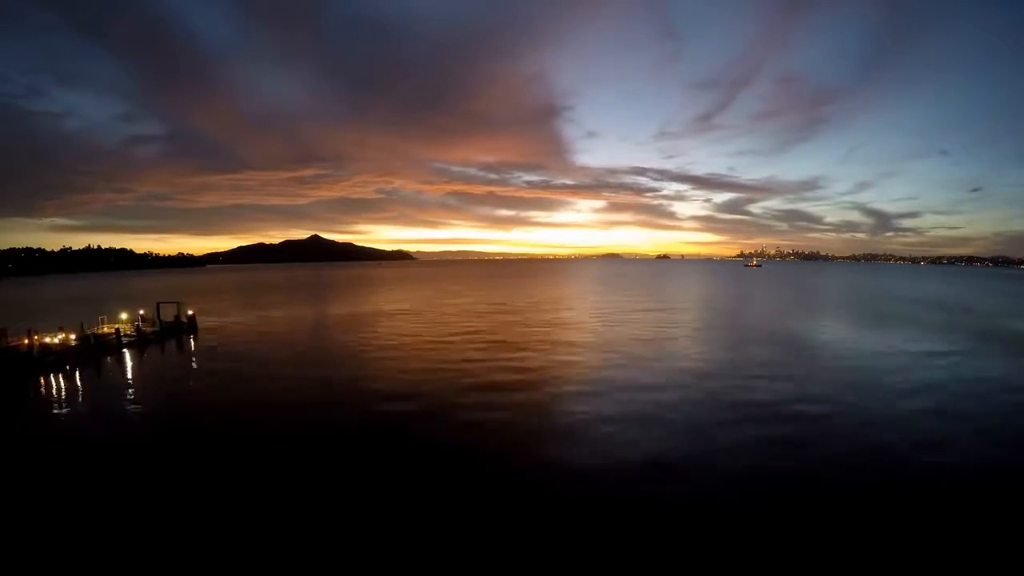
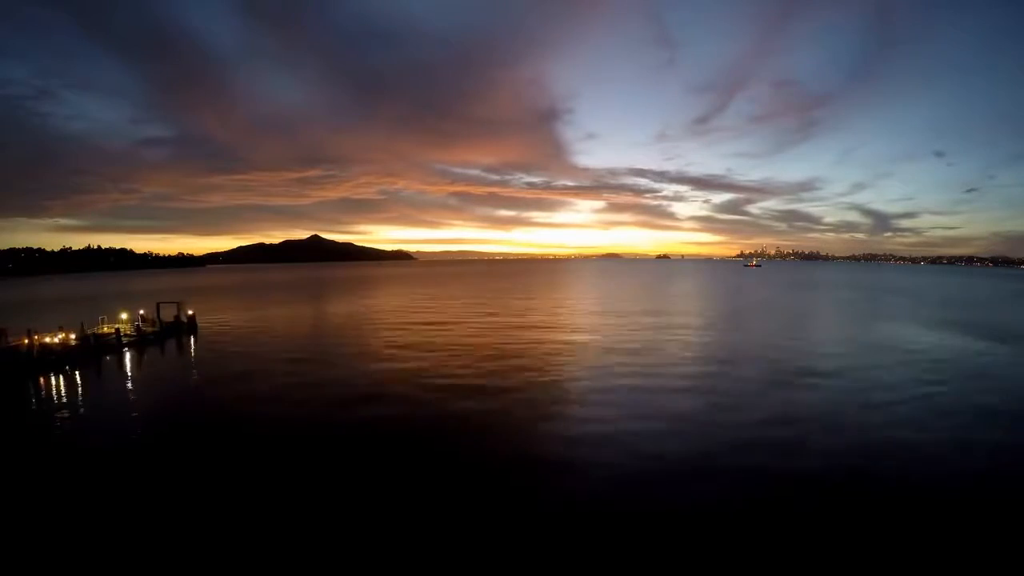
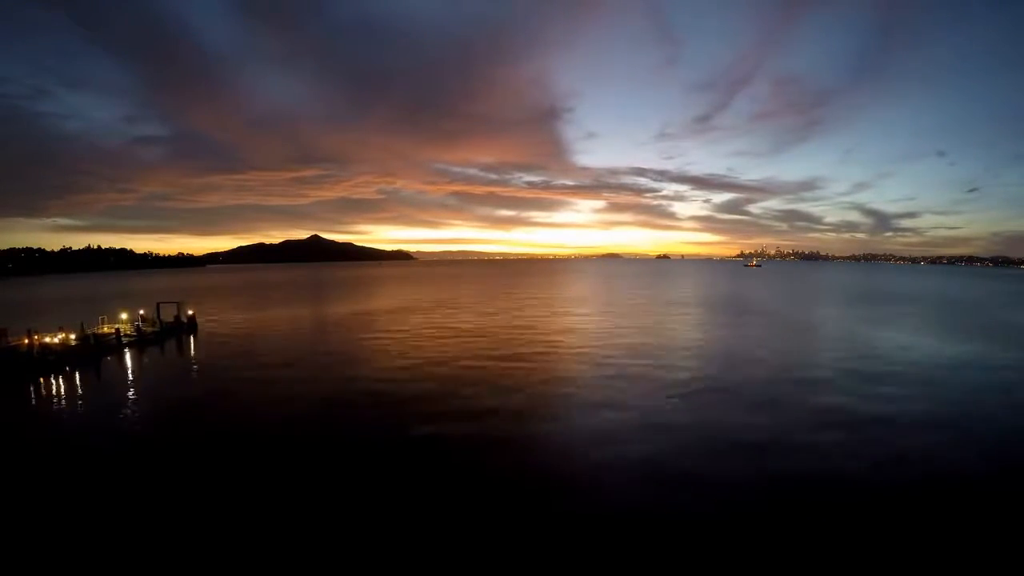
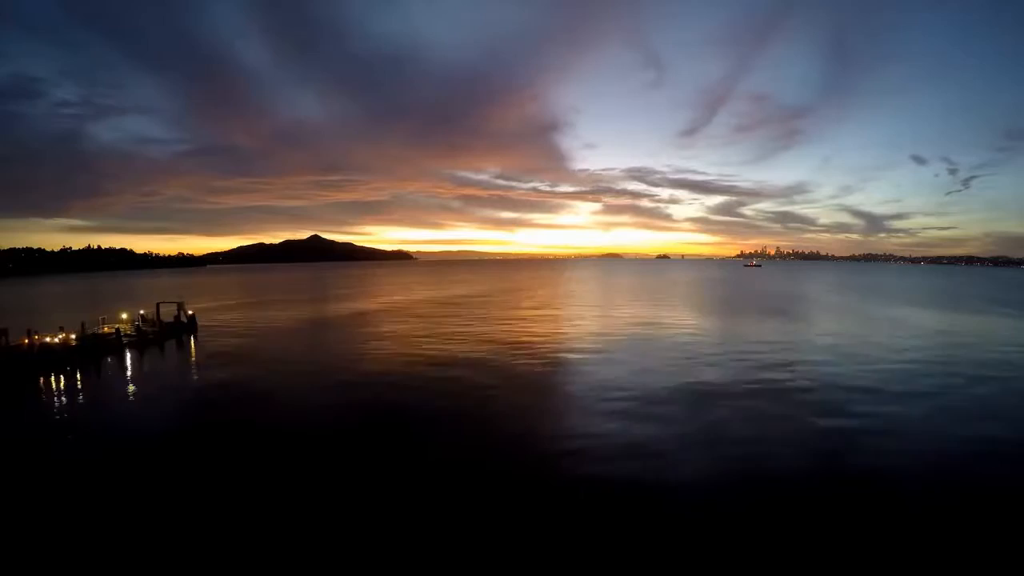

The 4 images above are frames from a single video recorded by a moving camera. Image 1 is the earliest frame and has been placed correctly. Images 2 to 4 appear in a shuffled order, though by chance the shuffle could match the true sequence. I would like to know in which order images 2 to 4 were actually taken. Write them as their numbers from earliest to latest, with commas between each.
3, 2, 4
